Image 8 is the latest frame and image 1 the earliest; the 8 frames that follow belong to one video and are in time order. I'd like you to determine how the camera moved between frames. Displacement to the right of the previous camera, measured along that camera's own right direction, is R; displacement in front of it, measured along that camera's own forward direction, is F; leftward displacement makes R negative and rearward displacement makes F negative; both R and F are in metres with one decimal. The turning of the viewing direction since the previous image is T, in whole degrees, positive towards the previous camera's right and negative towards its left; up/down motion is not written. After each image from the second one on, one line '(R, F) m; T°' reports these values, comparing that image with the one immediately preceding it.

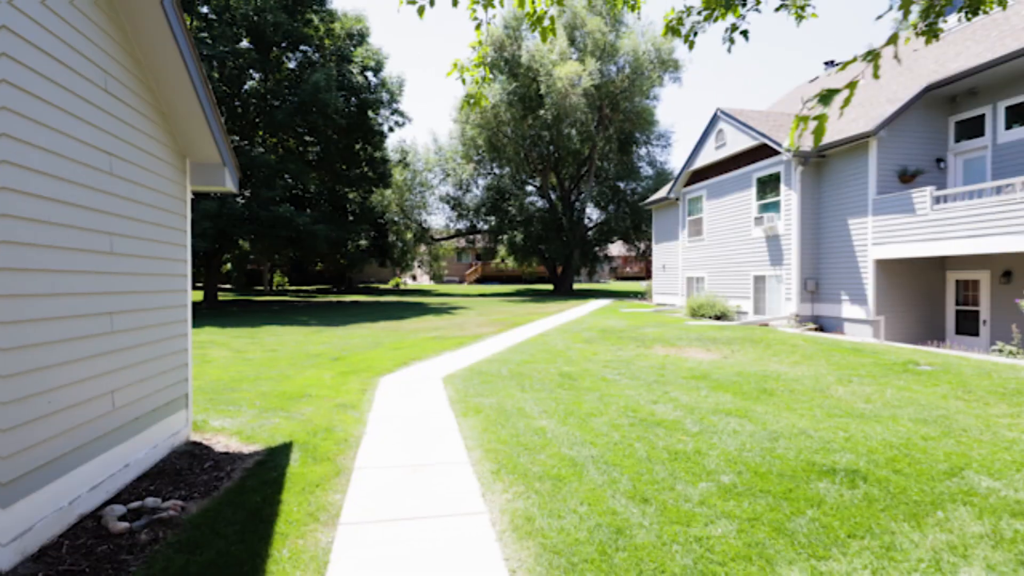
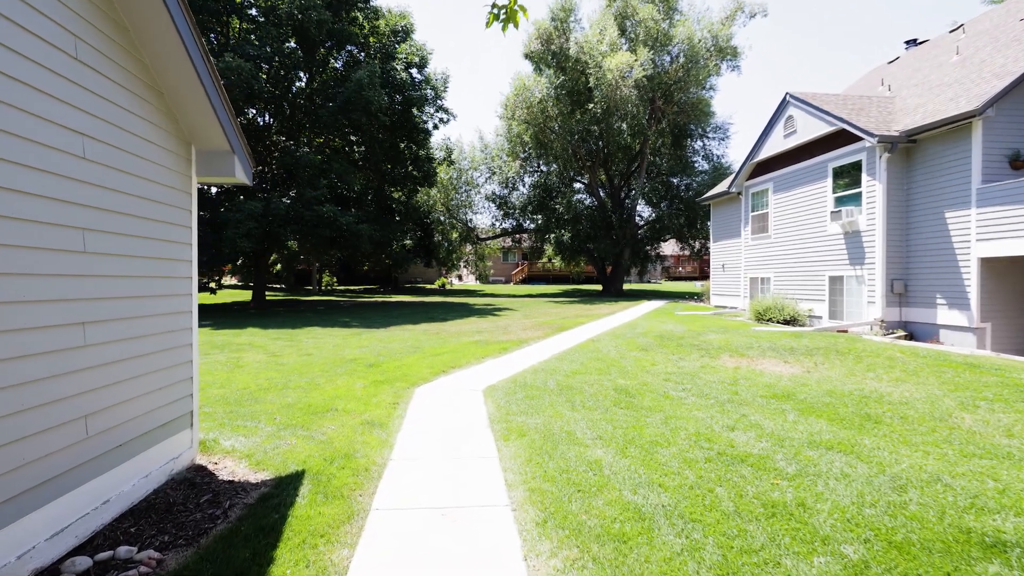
(0.0, +0.8) m; -5°
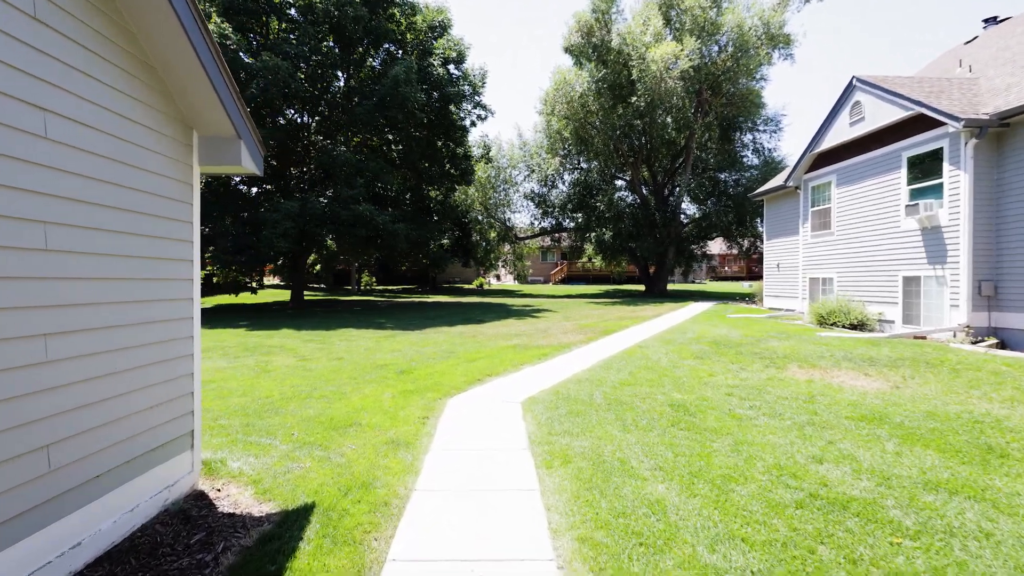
(0.0, +0.6) m; -4°
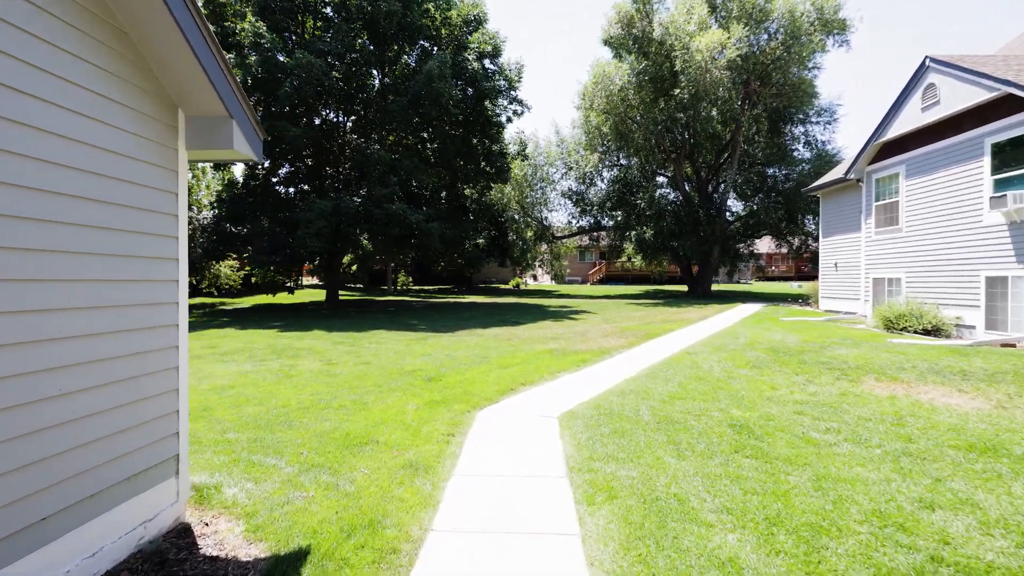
(0.0, +0.6) m; -4°
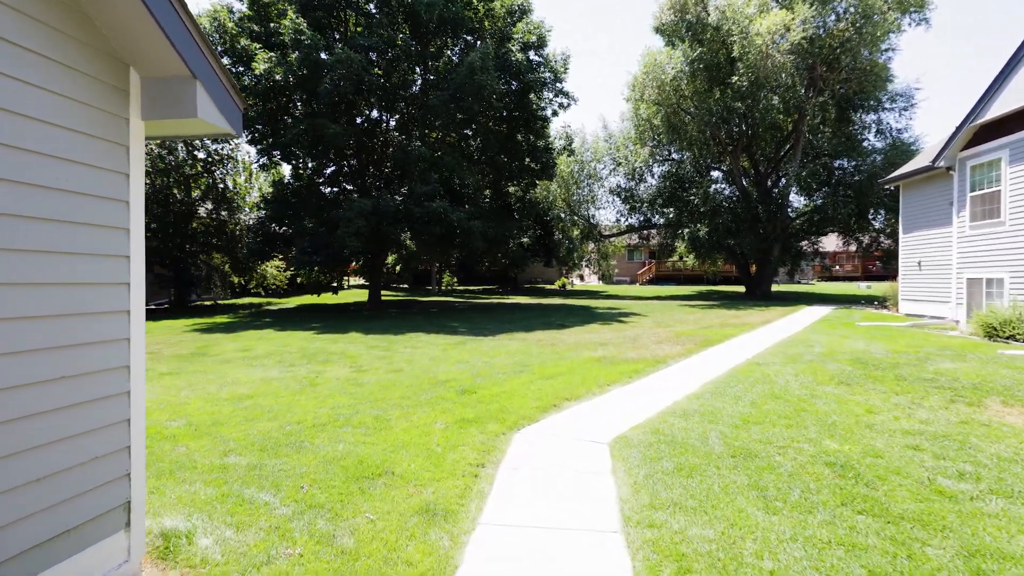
(0.0, +0.8) m; -5°
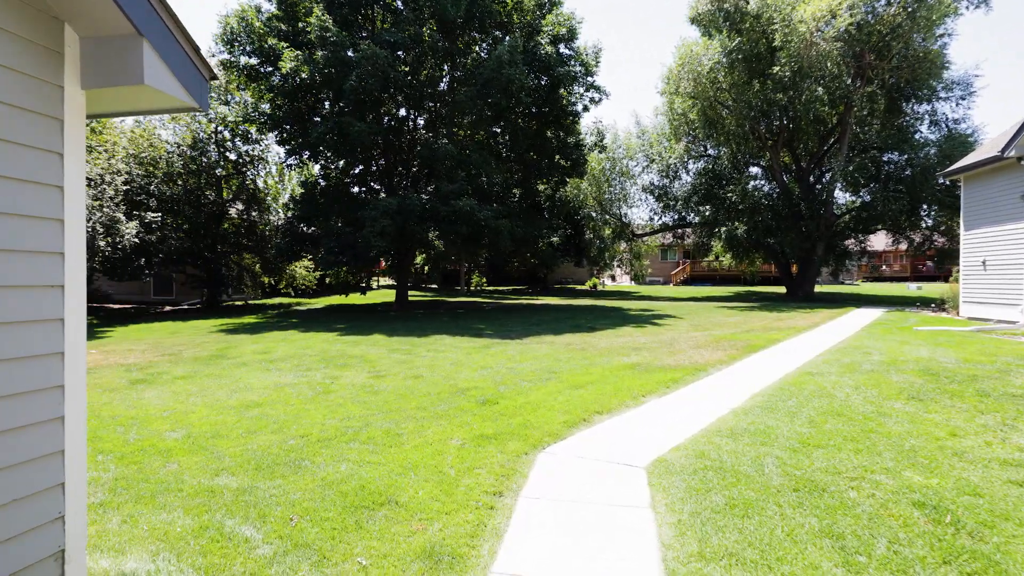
(+0.1, +0.5) m; -3°
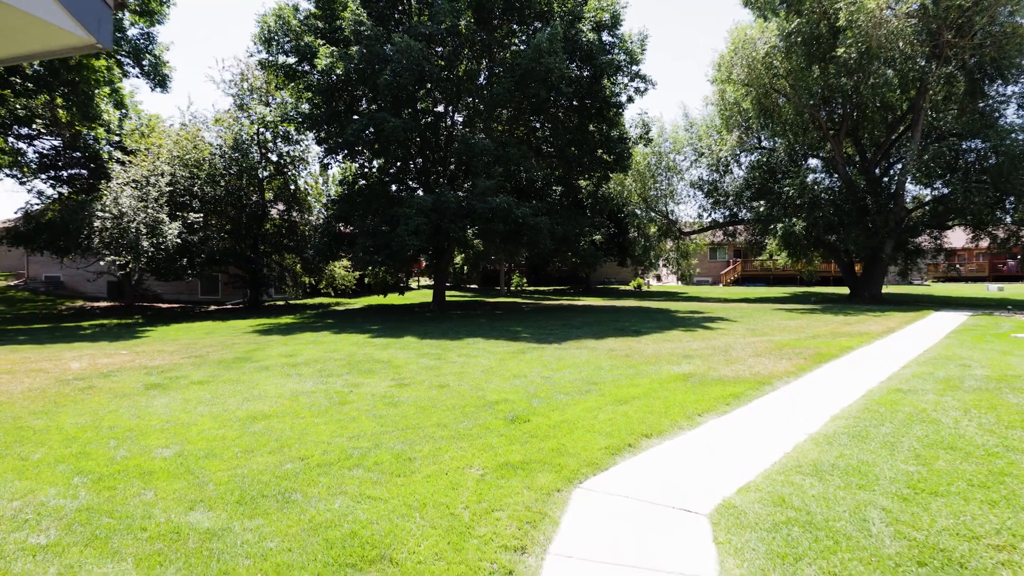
(+0.1, +0.7) m; -4°
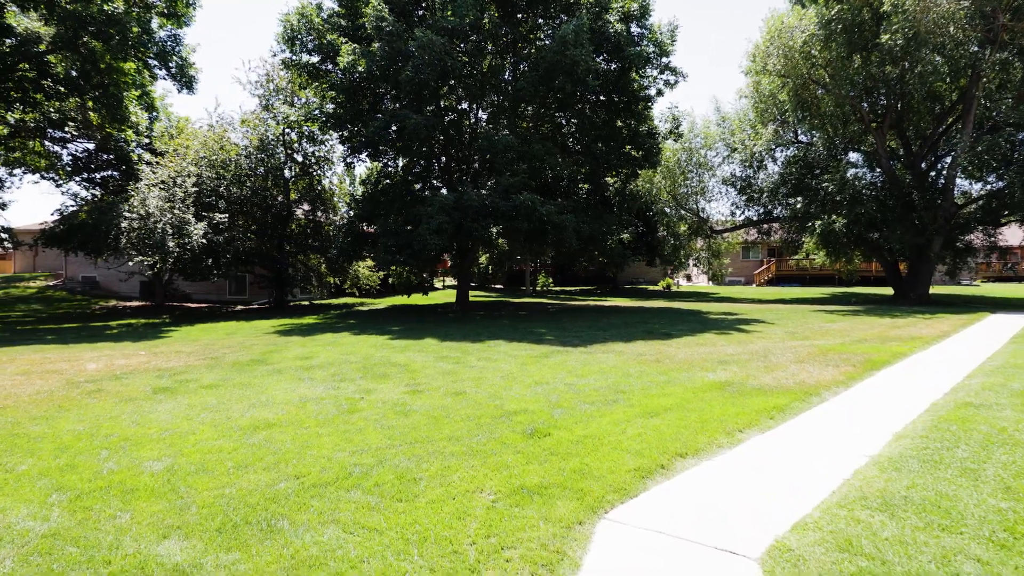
(+0.1, +0.4) m; -3°
